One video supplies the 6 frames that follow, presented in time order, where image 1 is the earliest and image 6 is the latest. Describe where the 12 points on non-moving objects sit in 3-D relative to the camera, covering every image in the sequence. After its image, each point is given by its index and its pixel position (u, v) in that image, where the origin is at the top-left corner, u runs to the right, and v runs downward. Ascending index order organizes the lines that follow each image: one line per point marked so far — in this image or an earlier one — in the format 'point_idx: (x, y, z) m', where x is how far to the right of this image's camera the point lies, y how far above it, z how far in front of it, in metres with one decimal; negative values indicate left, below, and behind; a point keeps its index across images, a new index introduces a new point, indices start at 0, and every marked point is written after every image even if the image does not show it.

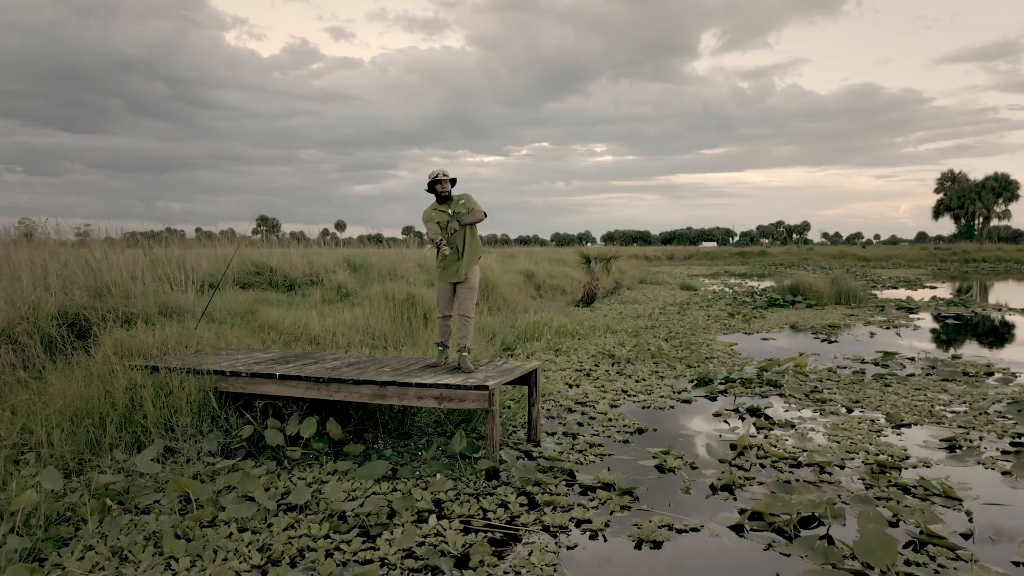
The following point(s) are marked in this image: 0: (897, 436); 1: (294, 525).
0: (+4.2, -1.6, +5.6) m
1: (-1.6, -1.7, +3.7) m
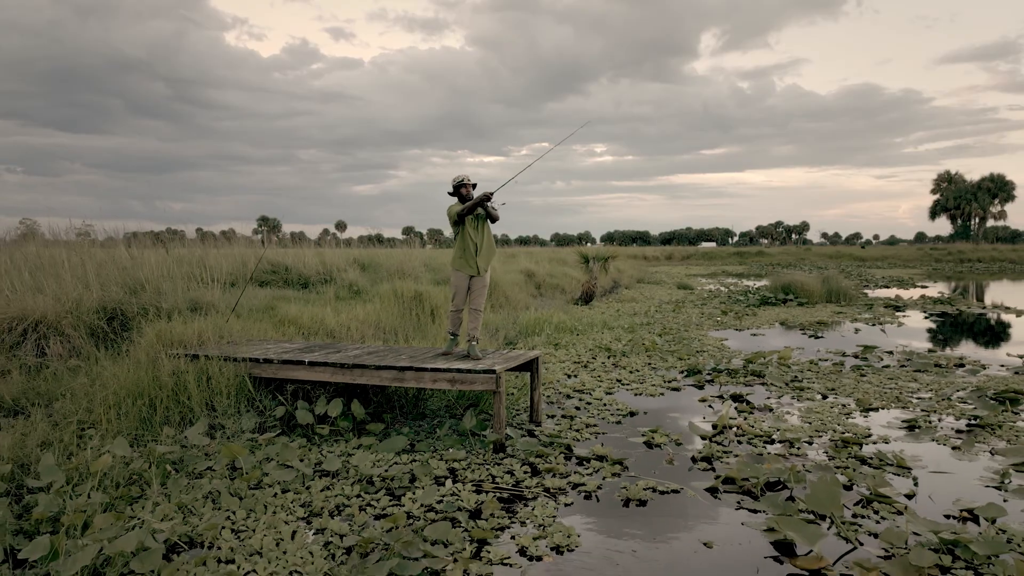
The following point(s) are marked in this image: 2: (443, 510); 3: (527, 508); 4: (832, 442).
0: (+4.3, -1.6, +6.2) m
1: (-1.6, -1.7, +4.3) m
2: (-0.5, -1.7, +3.9) m
3: (+0.1, -1.7, +4.0) m
4: (+3.4, -1.6, +5.4) m
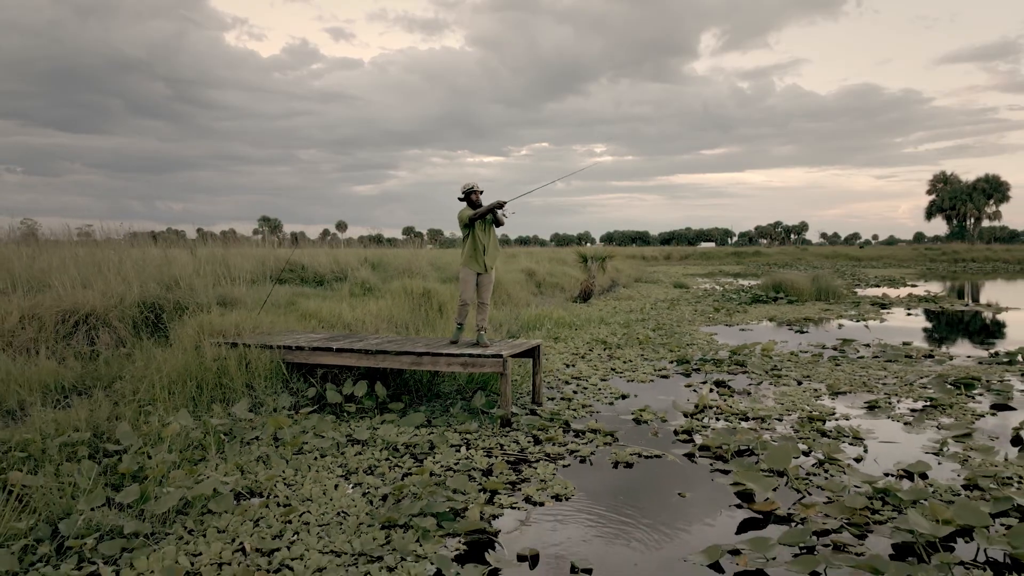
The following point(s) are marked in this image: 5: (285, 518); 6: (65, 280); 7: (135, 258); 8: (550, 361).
0: (+4.3, -1.5, +6.9) m
1: (-1.5, -1.6, +5.0) m
2: (-0.5, -1.6, +4.6) m
3: (+0.2, -1.7, +4.7) m
4: (+3.4, -1.6, +6.1) m
5: (-1.7, -1.7, +3.8) m
6: (-6.9, +0.1, +7.9) m
7: (-6.8, +0.6, +9.1) m
8: (+0.7, -1.3, +8.7) m
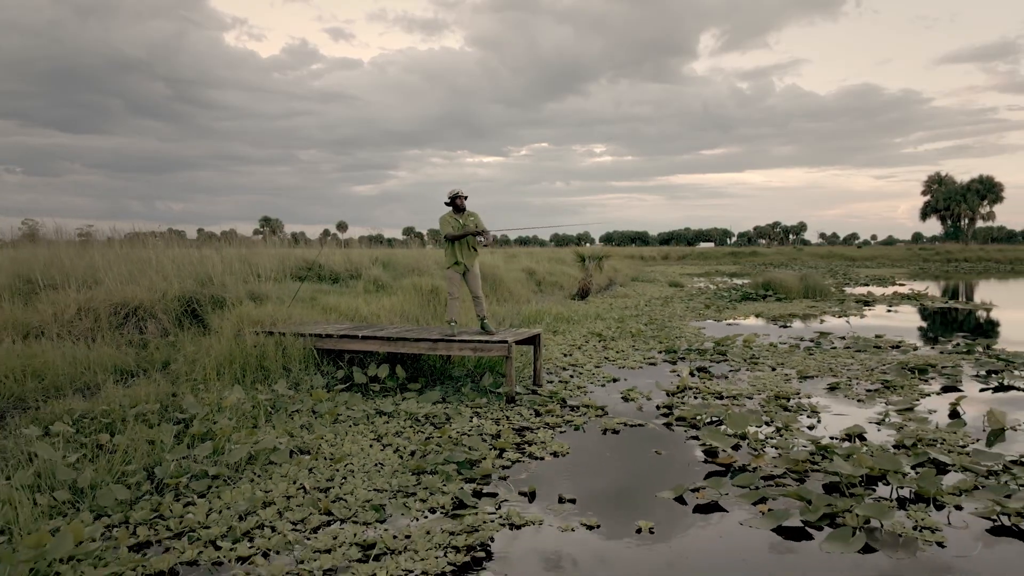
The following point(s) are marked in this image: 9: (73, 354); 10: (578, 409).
0: (+4.4, -1.4, +7.7) m
1: (-1.4, -1.5, +5.9) m
2: (-0.4, -1.6, +5.4) m
3: (+0.2, -1.6, +5.6) m
4: (+3.5, -1.5, +6.9) m
5: (-1.6, -1.6, +4.7) m
6: (-6.9, +0.2, +8.7) m
7: (-6.8, +0.6, +10.0) m
8: (+0.7, -1.2, +9.6) m
9: (-5.9, -0.9, +6.8) m
10: (+0.8, -1.6, +6.5) m
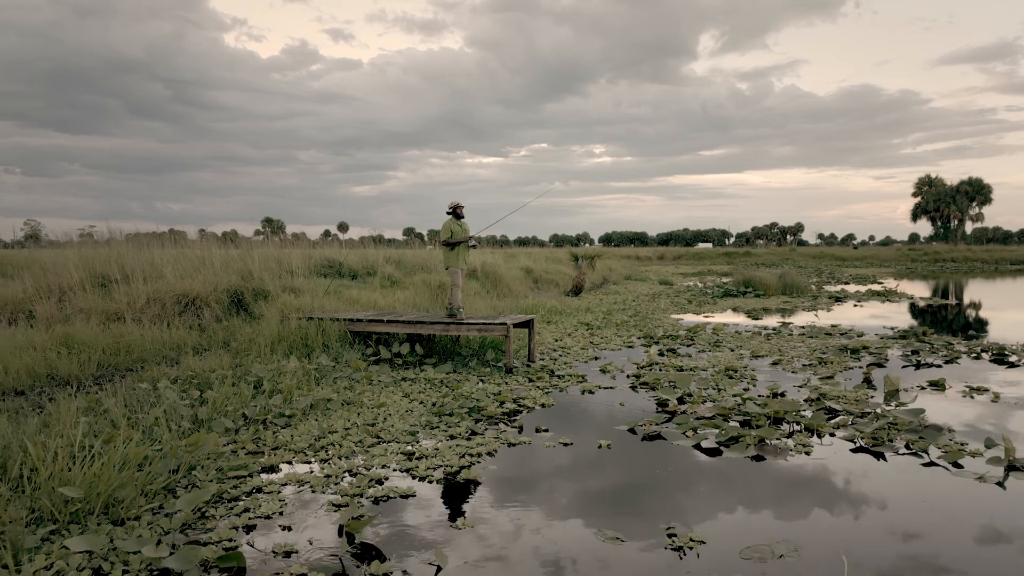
0: (+4.4, -1.3, +9.3) m
1: (-1.5, -1.4, +7.4) m
2: (-0.4, -1.4, +7.0) m
3: (+0.2, -1.5, +7.1) m
4: (+3.5, -1.4, +8.5) m
5: (-1.7, -1.5, +6.2) m
6: (-6.9, +0.3, +10.2) m
7: (-6.8, +0.7, +11.5) m
8: (+0.7, -1.1, +11.1) m
9: (-6.0, -0.8, +8.3) m
10: (+0.8, -1.4, +8.0) m
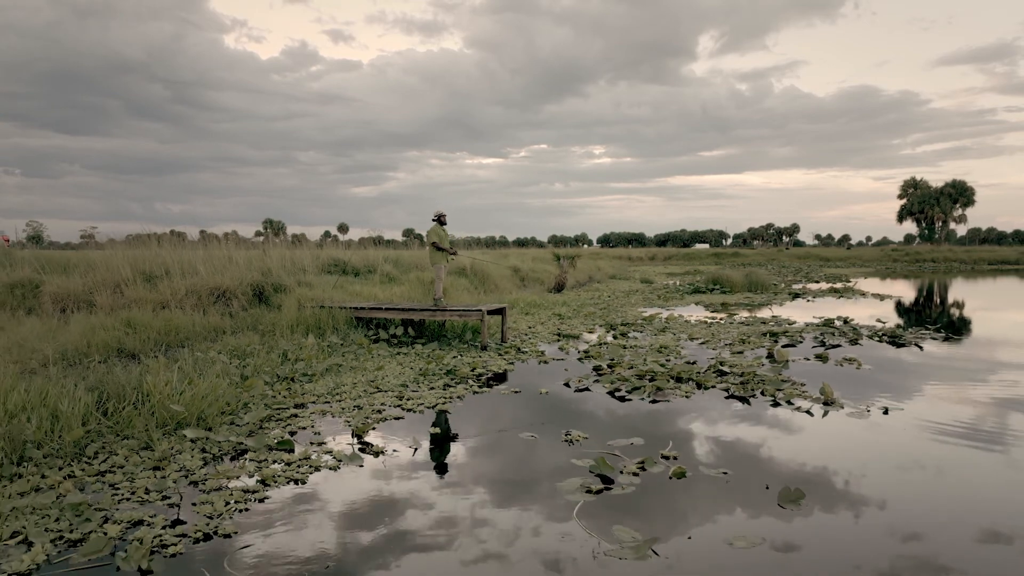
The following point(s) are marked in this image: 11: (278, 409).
0: (+3.8, -1.2, +11.2) m
1: (-2.0, -1.3, +9.3) m
2: (-1.0, -1.3, +8.9) m
3: (-0.3, -1.3, +9.0) m
4: (+2.9, -1.2, +10.4) m
5: (-2.2, -1.4, +8.1) m
6: (-7.4, +0.4, +12.2) m
7: (-7.4, +0.9, +13.5) m
8: (+0.1, -0.9, +13.0) m
9: (-6.5, -0.6, +10.3) m
10: (+0.3, -1.3, +9.9) m
11: (-3.0, -1.5, +6.4) m
